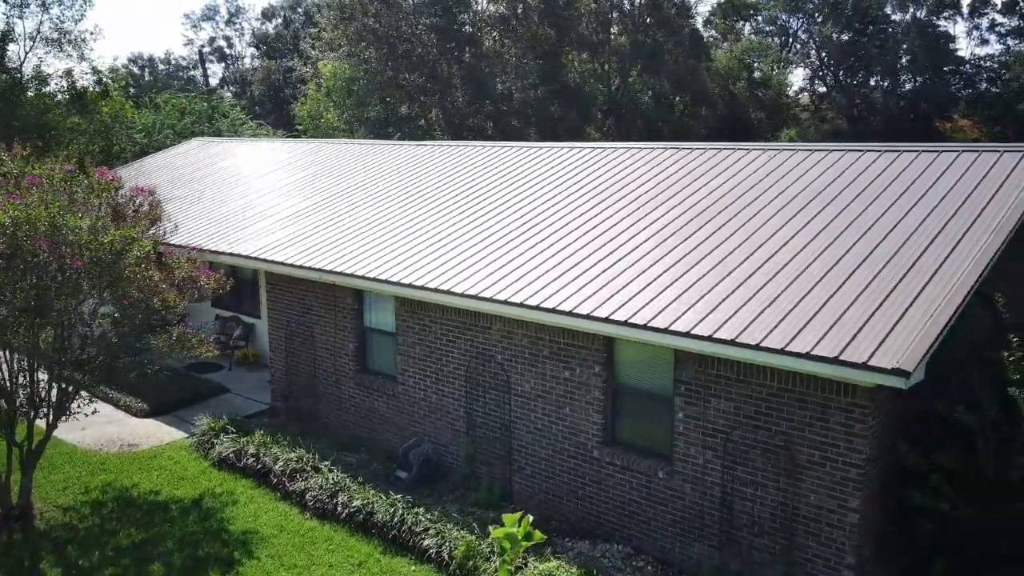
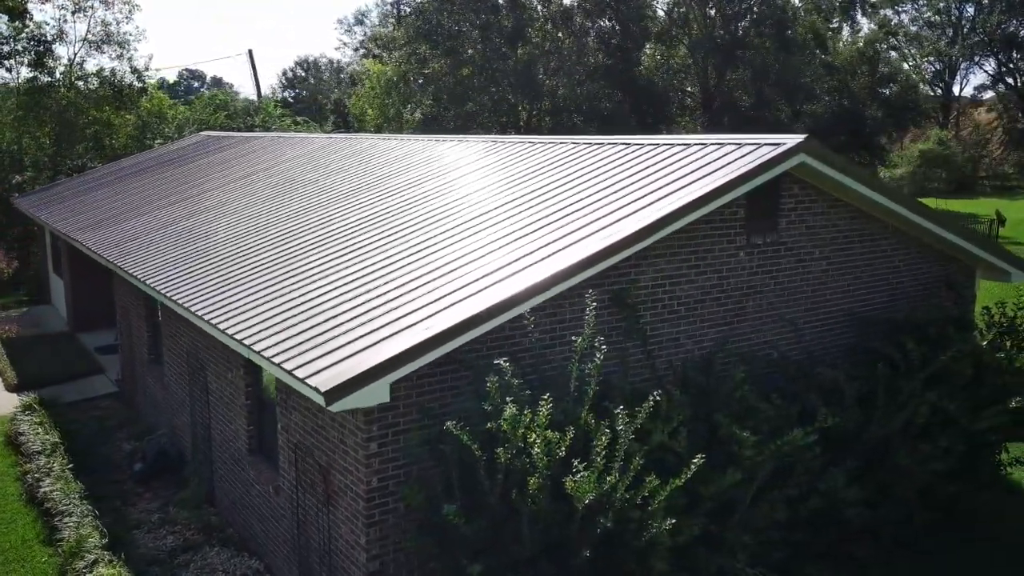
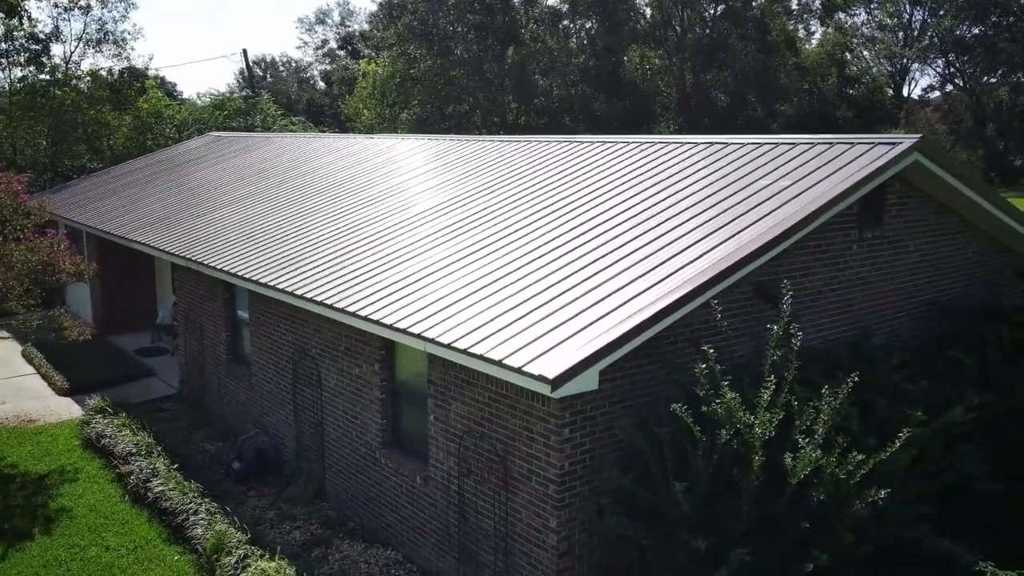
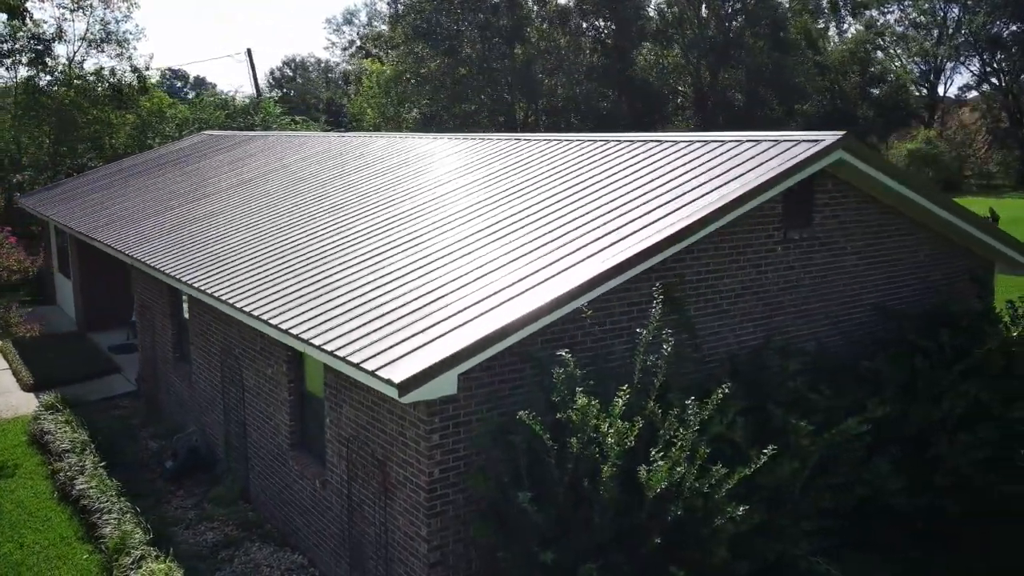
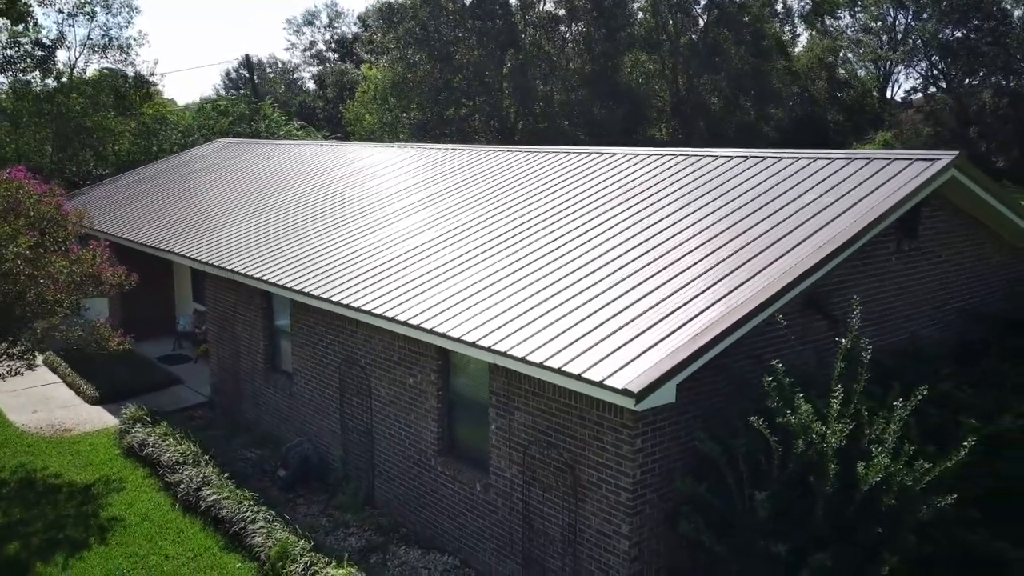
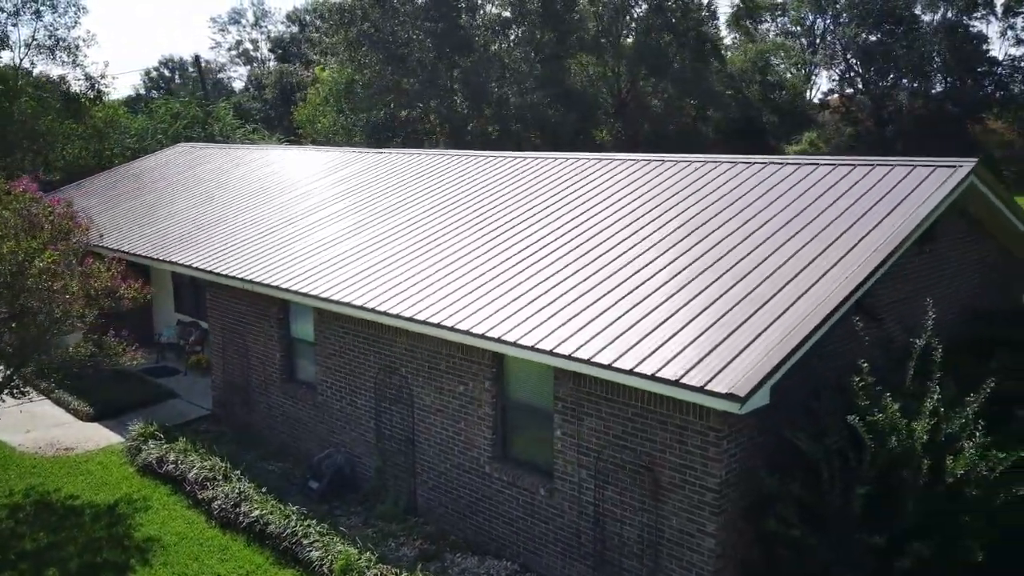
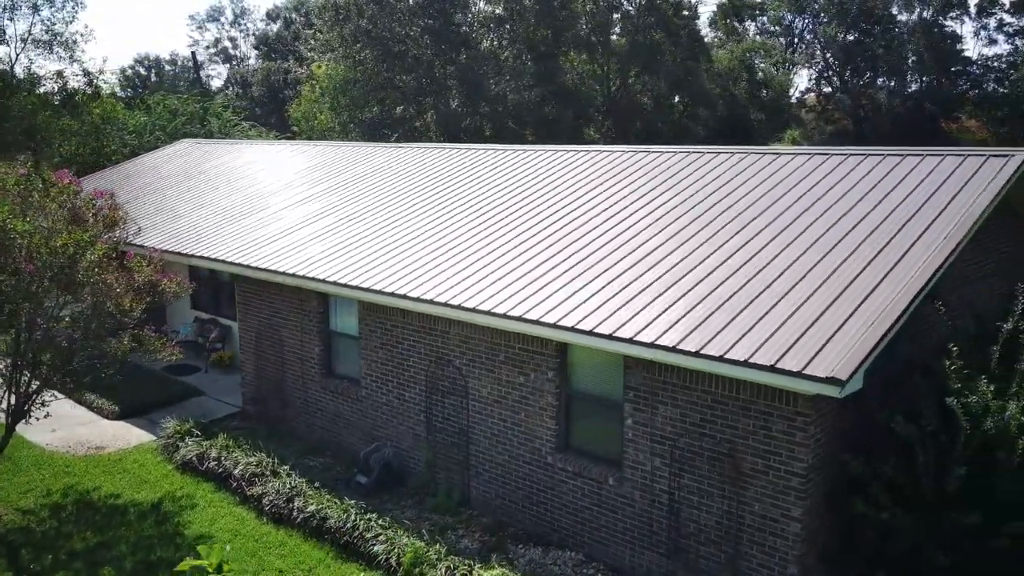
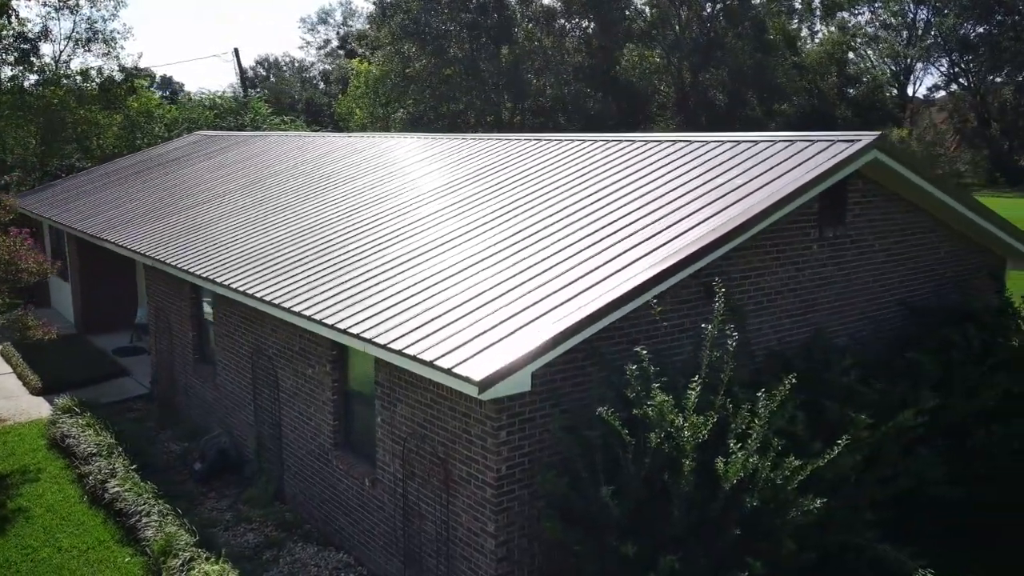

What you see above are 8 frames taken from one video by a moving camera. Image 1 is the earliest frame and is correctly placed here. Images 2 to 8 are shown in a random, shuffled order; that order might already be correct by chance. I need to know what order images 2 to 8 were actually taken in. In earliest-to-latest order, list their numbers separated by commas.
7, 6, 5, 3, 8, 4, 2
